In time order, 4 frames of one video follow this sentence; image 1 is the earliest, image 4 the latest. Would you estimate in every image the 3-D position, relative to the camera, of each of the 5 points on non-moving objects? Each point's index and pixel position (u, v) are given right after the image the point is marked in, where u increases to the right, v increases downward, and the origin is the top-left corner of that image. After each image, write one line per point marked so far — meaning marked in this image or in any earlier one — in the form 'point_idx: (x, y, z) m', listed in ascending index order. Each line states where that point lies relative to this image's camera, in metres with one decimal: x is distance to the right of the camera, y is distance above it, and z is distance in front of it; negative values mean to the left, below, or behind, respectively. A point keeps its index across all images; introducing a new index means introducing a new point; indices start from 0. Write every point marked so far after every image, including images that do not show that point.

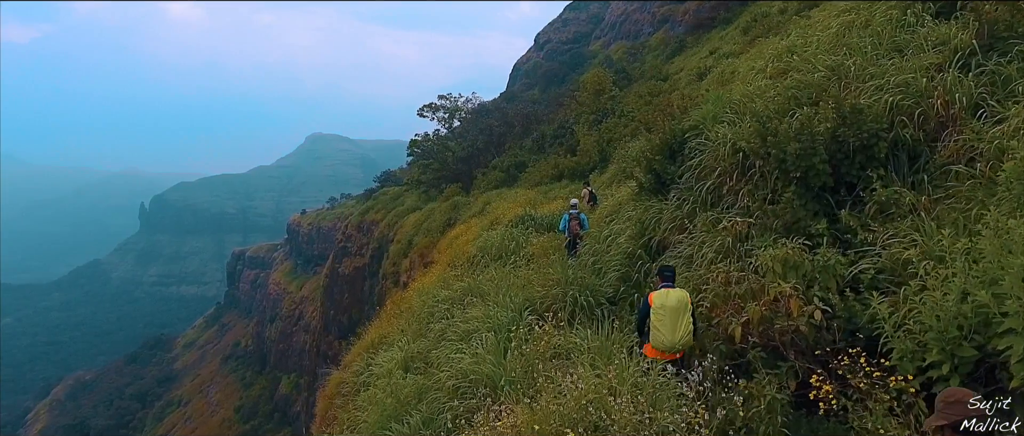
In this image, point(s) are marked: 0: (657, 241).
0: (+1.7, -0.3, +6.6) m
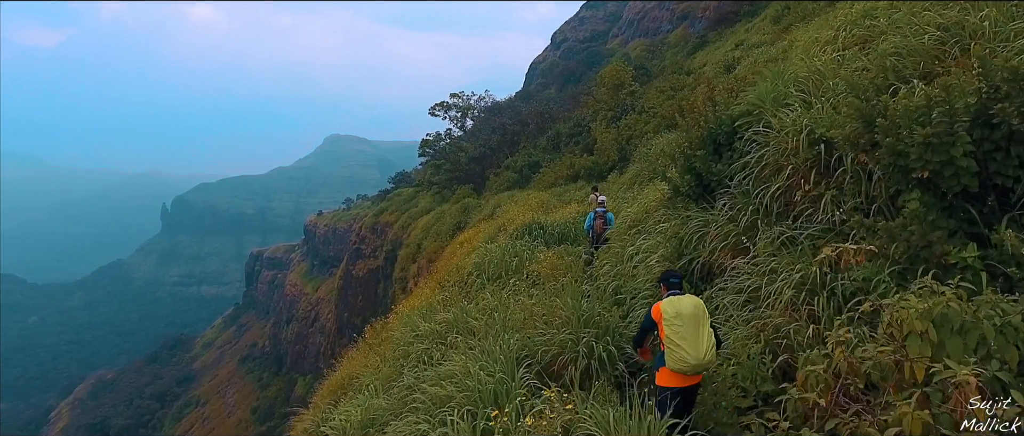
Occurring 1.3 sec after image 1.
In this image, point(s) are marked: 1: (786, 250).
0: (+1.6, -0.4, +5.0) m
1: (+2.1, -0.2, +4.3) m
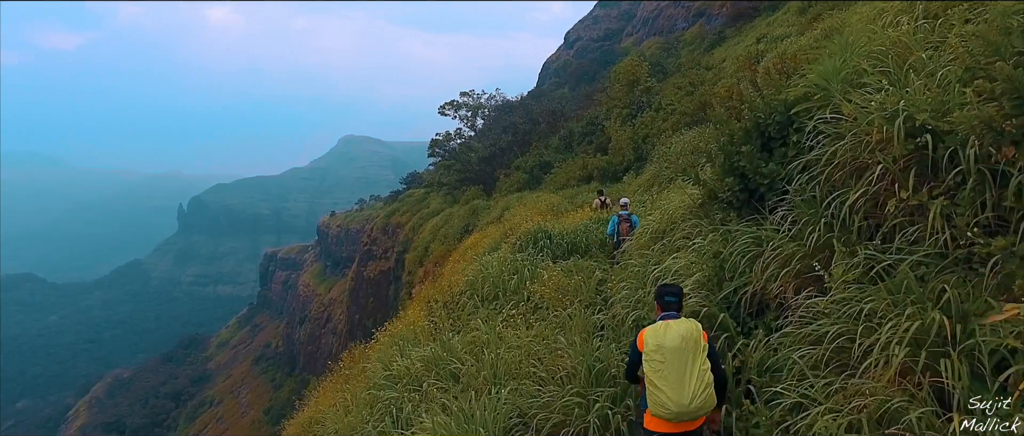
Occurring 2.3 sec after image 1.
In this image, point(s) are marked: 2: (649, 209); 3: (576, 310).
0: (+1.6, -0.5, +3.8) m
1: (+2.0, -0.4, +3.1) m
2: (+2.3, +0.2, +9.3) m
3: (+0.6, -0.8, +5.1) m
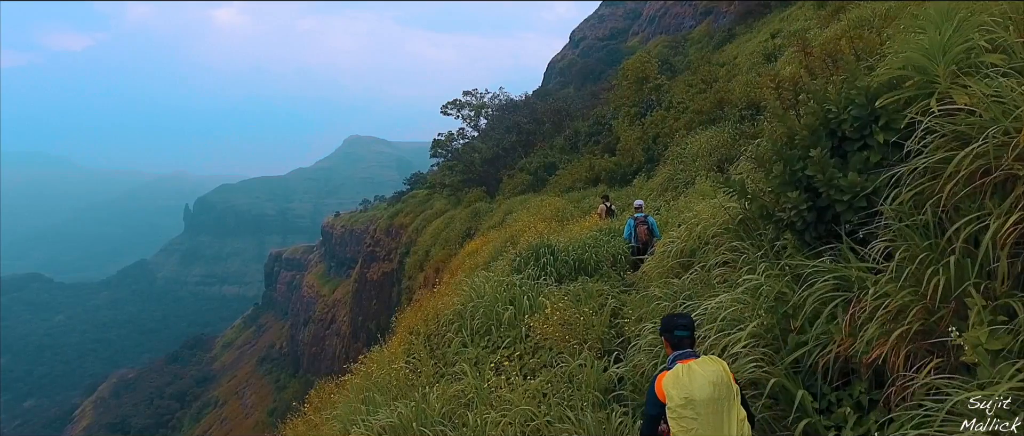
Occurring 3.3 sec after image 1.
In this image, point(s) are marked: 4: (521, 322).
0: (+1.5, -0.7, +2.7) m
1: (+2.0, -0.5, +2.0) m
2: (+2.3, 0.0, +8.2) m
3: (+0.5, -1.0, +4.0) m
4: (+0.1, -0.9, +5.2) m
